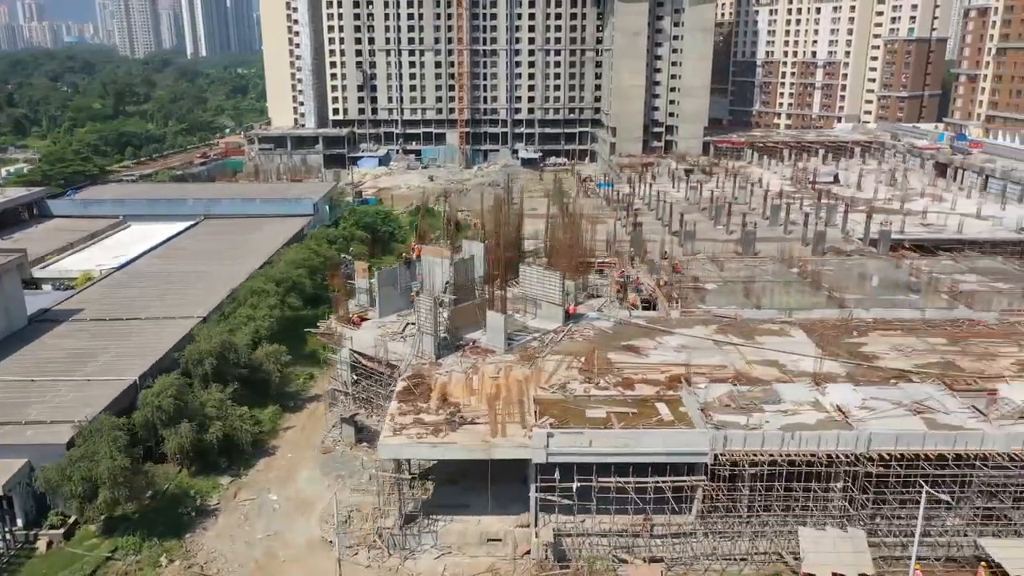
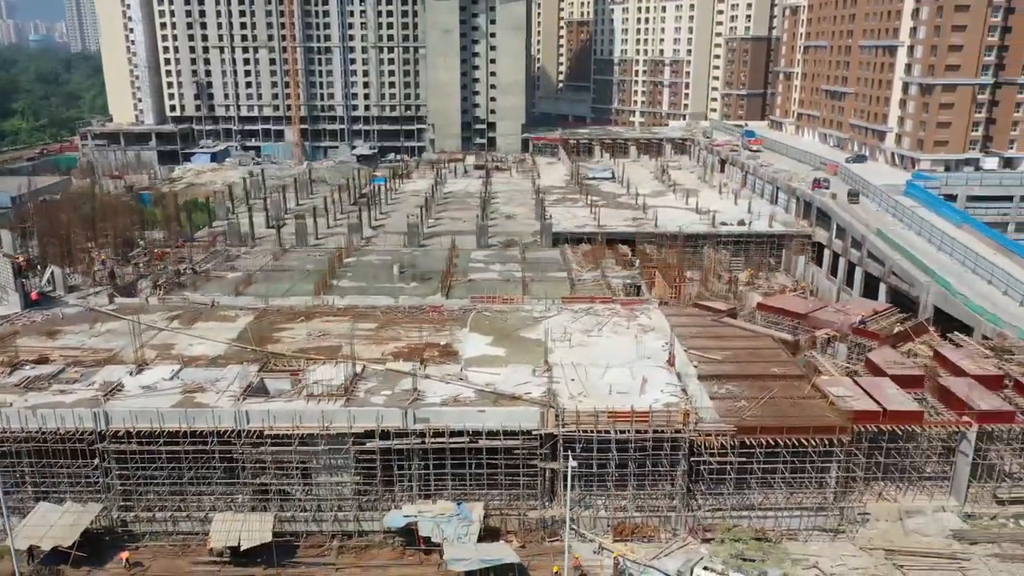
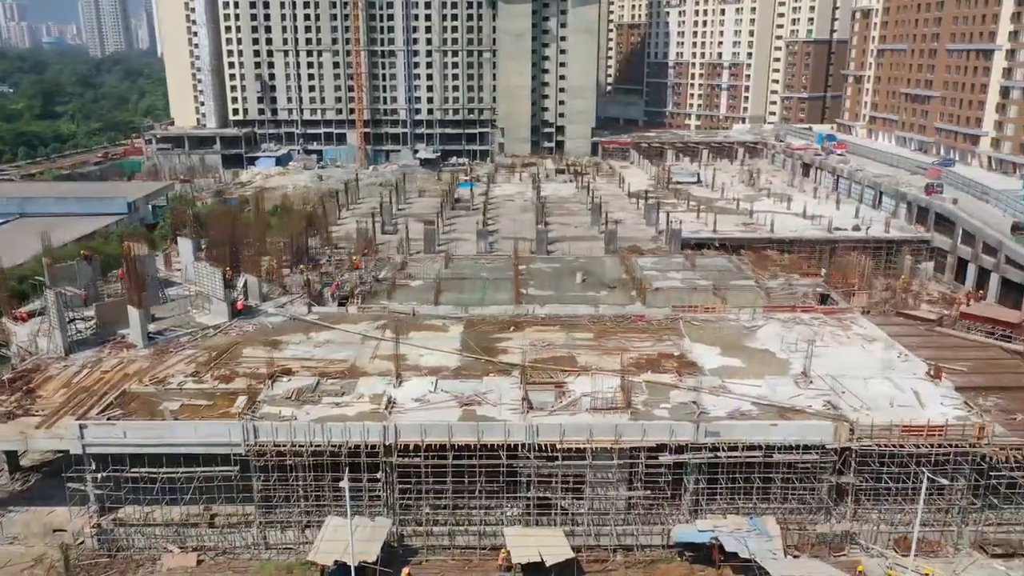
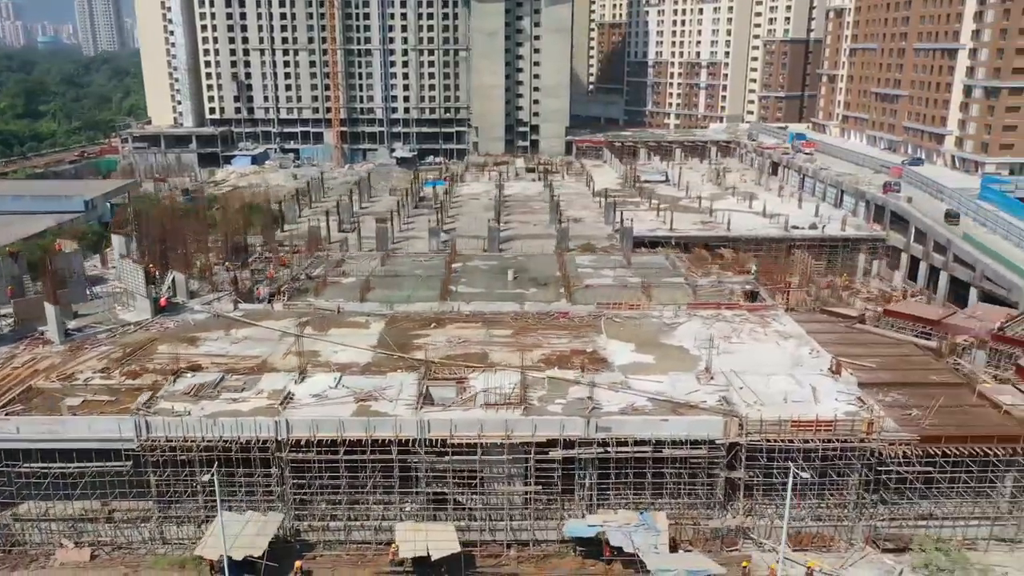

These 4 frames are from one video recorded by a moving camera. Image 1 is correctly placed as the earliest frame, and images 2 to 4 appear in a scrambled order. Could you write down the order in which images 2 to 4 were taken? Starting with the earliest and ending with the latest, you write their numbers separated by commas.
3, 4, 2
